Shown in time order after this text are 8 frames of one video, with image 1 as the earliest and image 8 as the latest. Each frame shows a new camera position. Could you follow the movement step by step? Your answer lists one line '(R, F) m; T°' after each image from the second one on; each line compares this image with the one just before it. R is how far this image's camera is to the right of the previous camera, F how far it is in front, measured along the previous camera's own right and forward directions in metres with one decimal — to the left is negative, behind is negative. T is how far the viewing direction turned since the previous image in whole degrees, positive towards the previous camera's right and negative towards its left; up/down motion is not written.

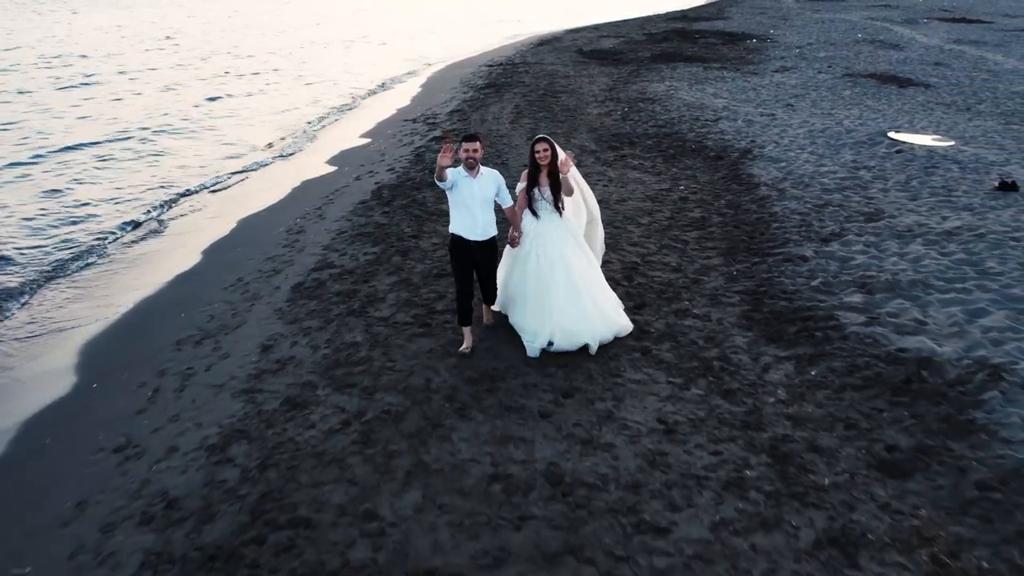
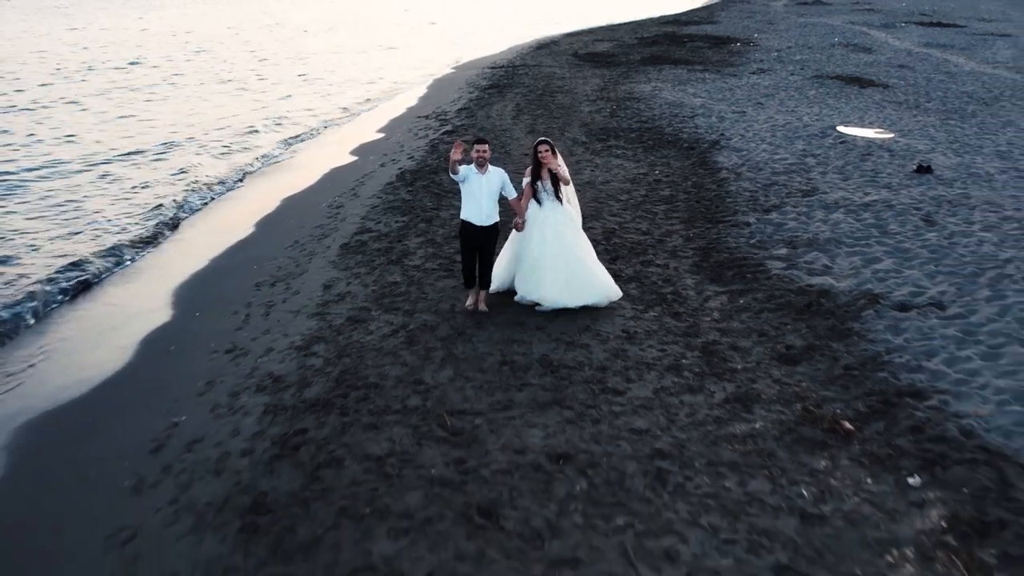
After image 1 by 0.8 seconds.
(0.0, -1.8) m; 0°
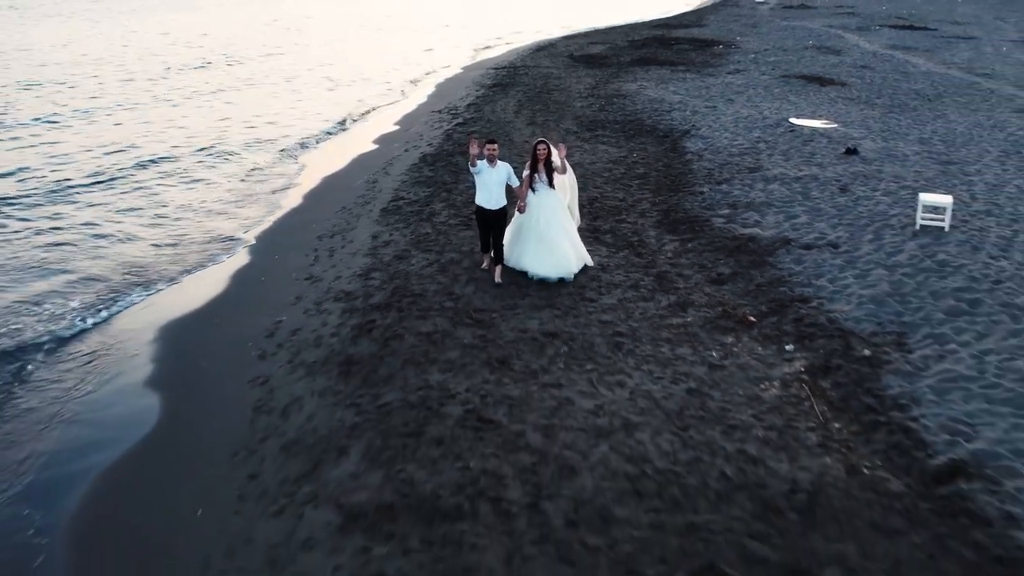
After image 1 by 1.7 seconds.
(0.0, -2.3) m; 0°
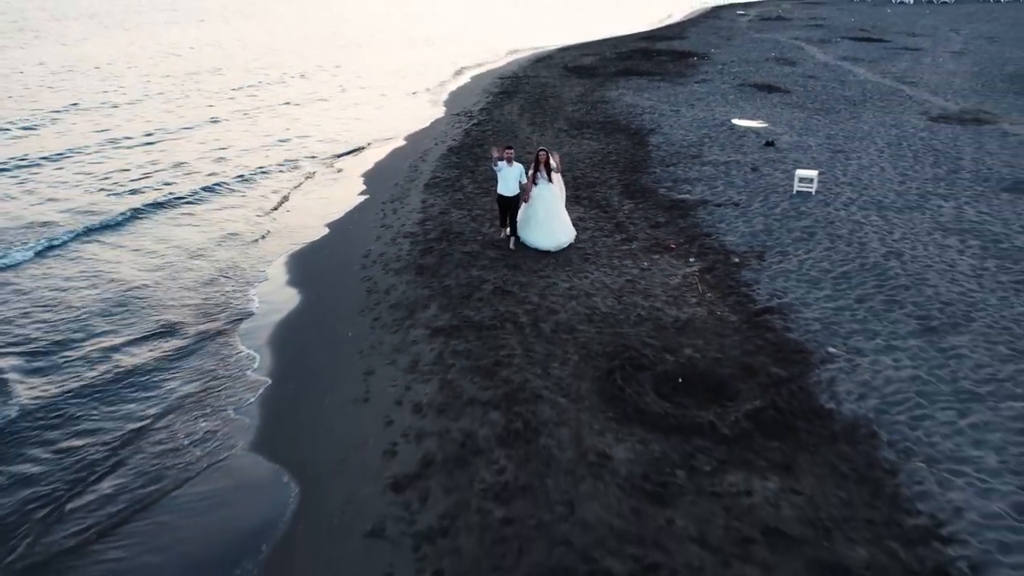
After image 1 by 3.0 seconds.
(-0.1, -4.4) m; 0°
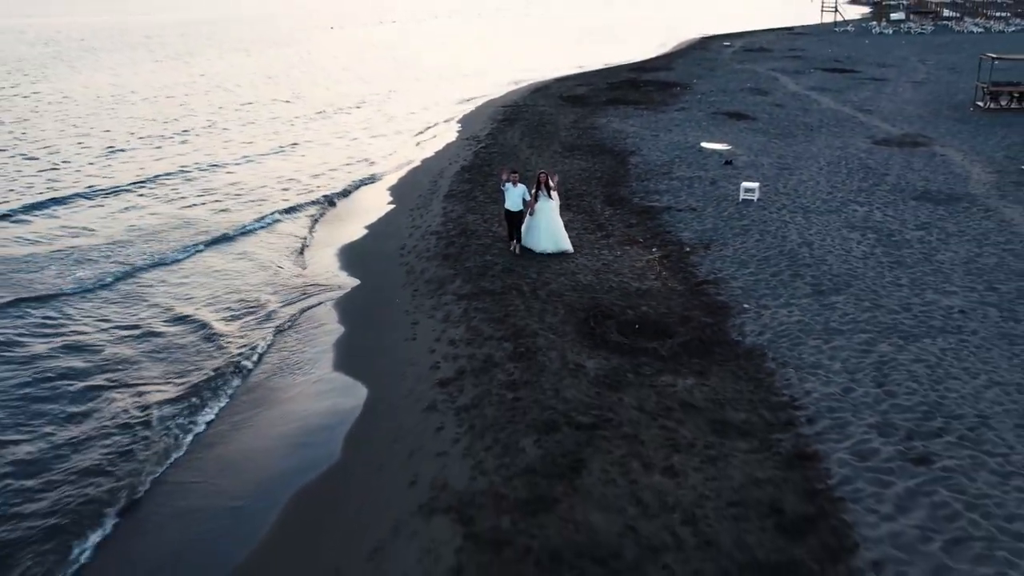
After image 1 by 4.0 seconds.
(-0.1, -3.5) m; 0°
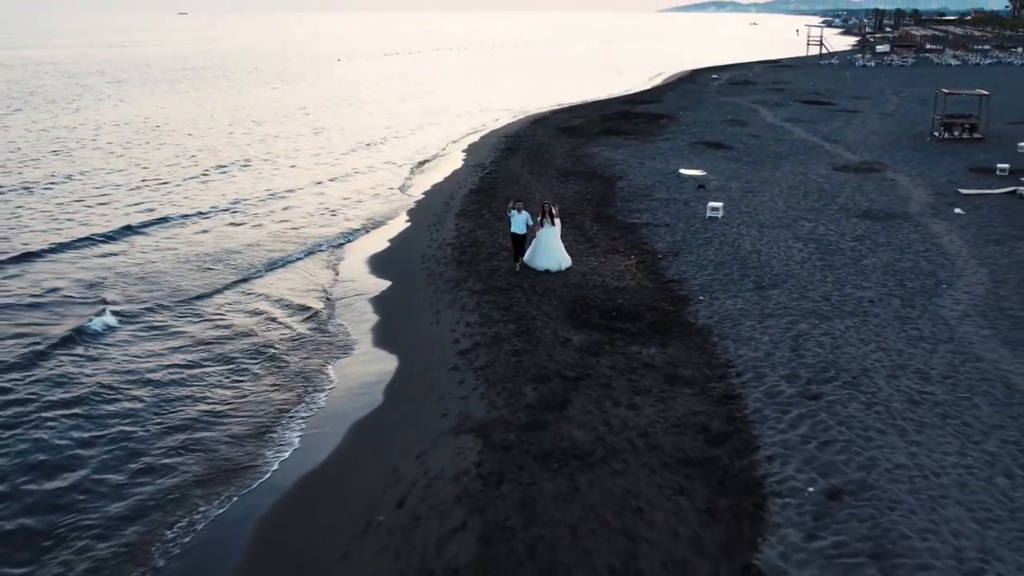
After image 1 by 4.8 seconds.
(0.0, -3.2) m; 0°
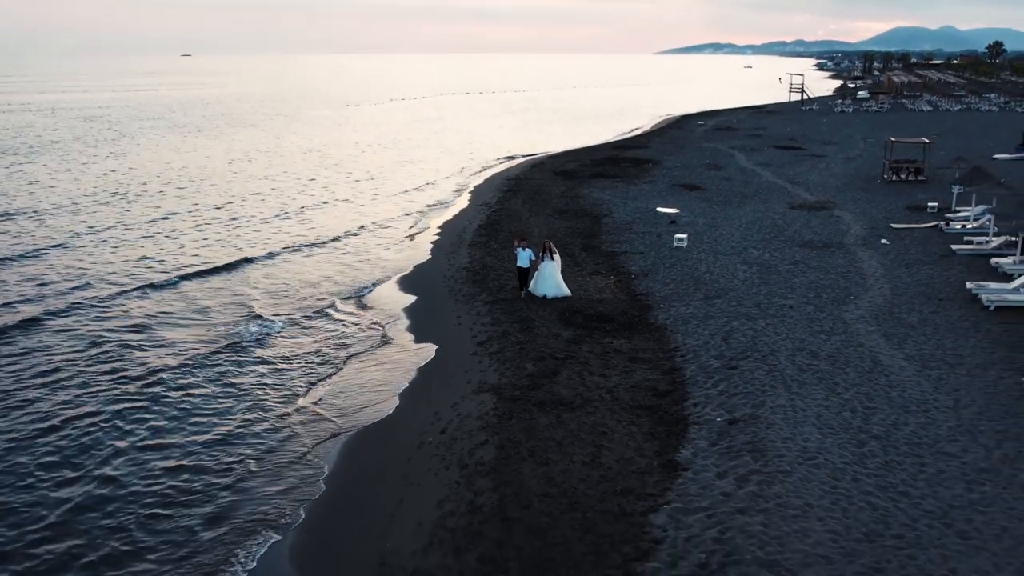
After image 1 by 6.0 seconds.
(-0.1, -4.6) m; 0°
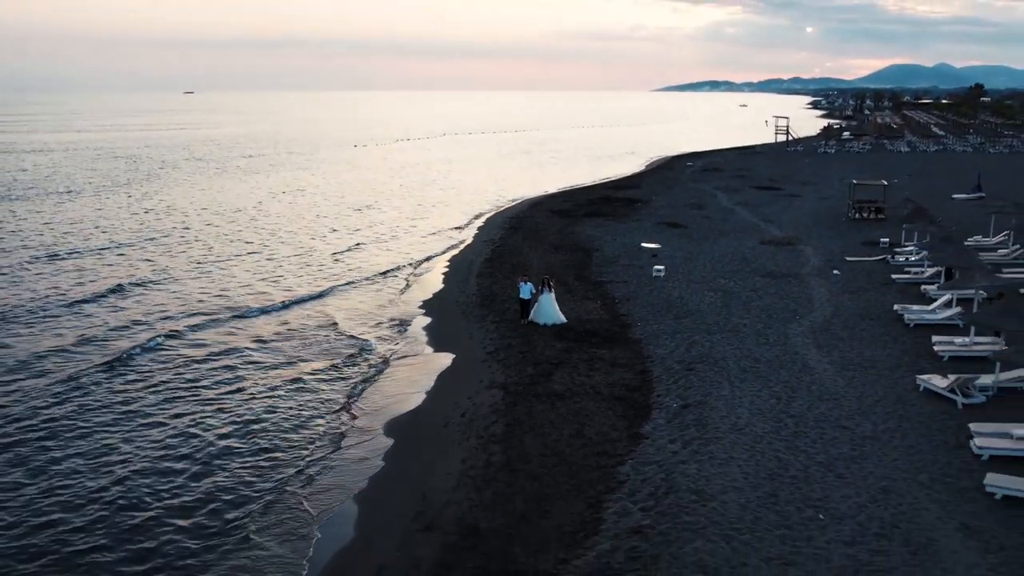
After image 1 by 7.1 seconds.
(-0.1, -4.2) m; 0°
